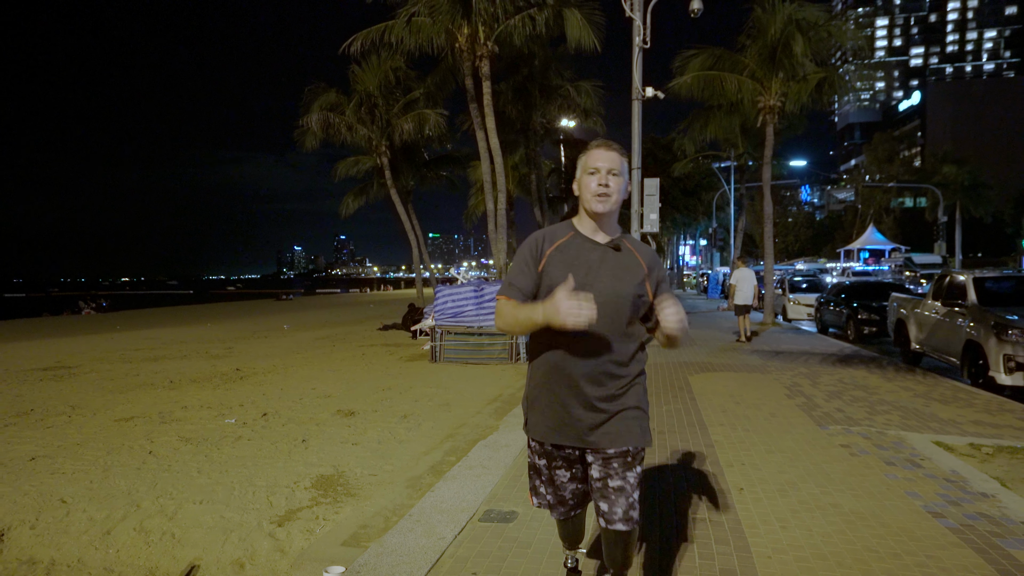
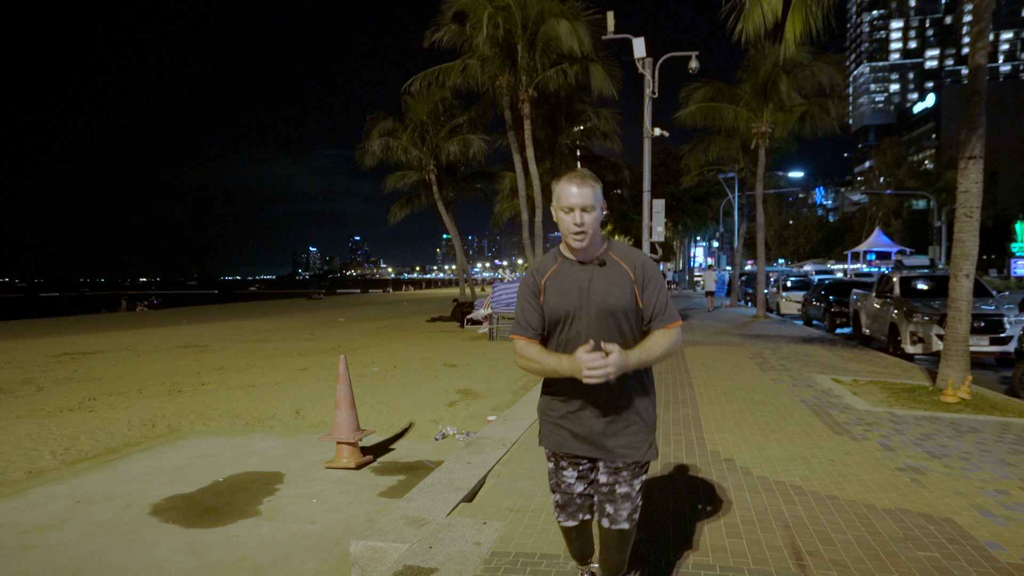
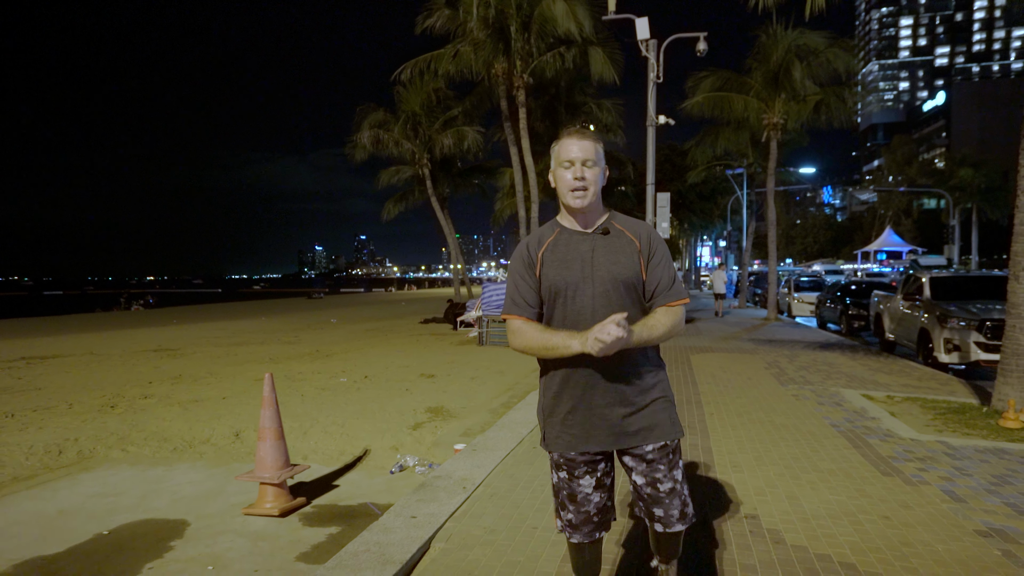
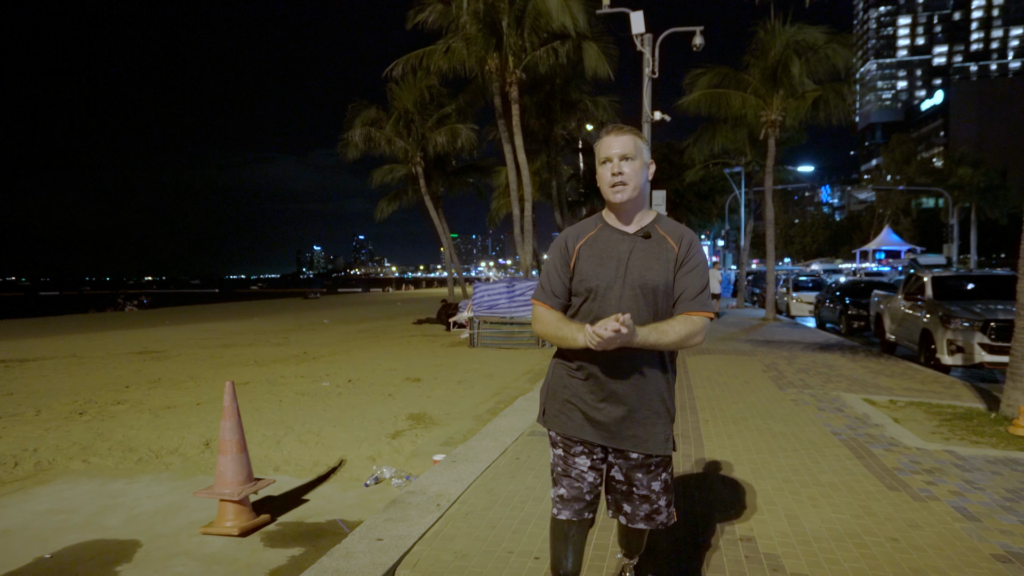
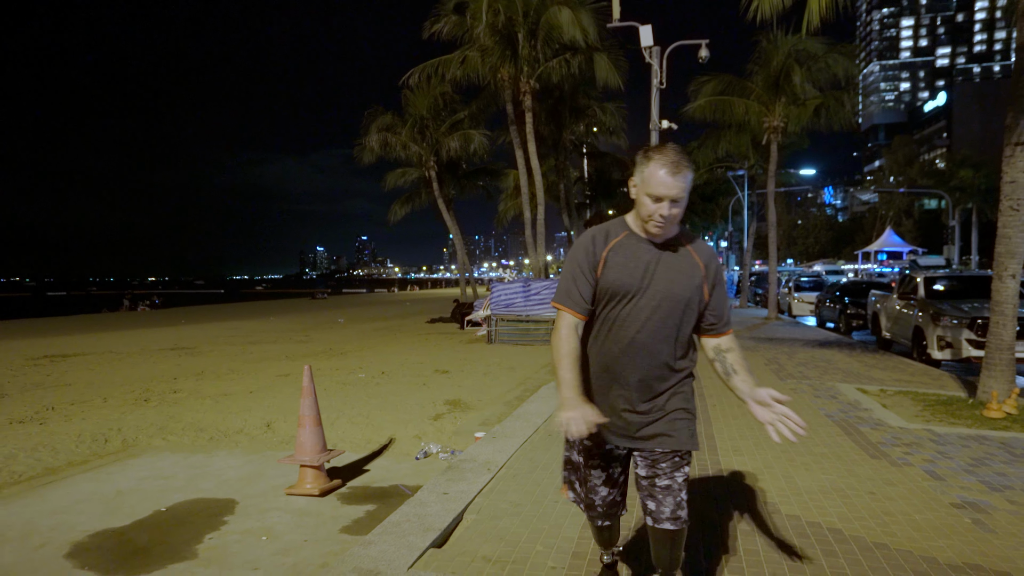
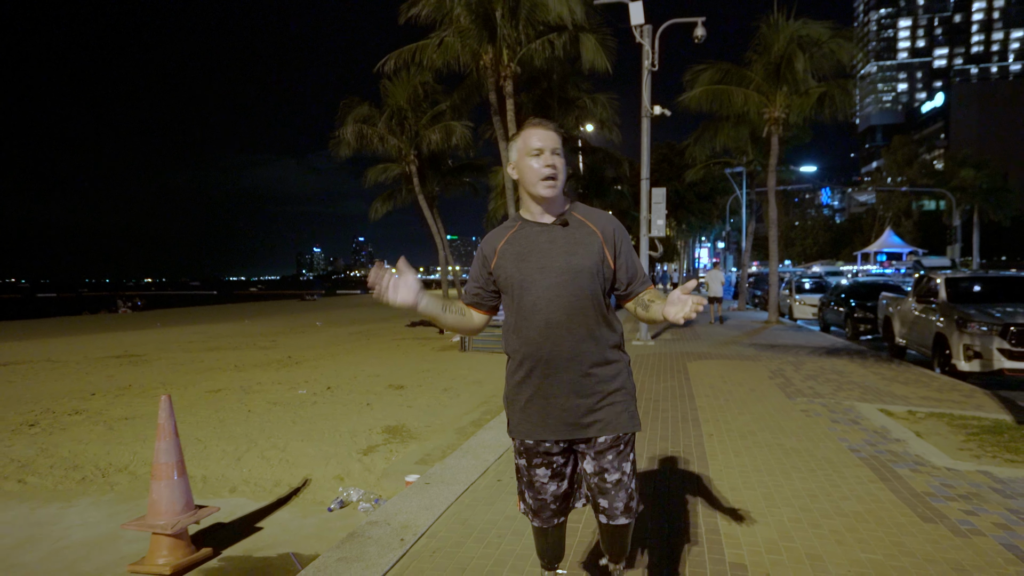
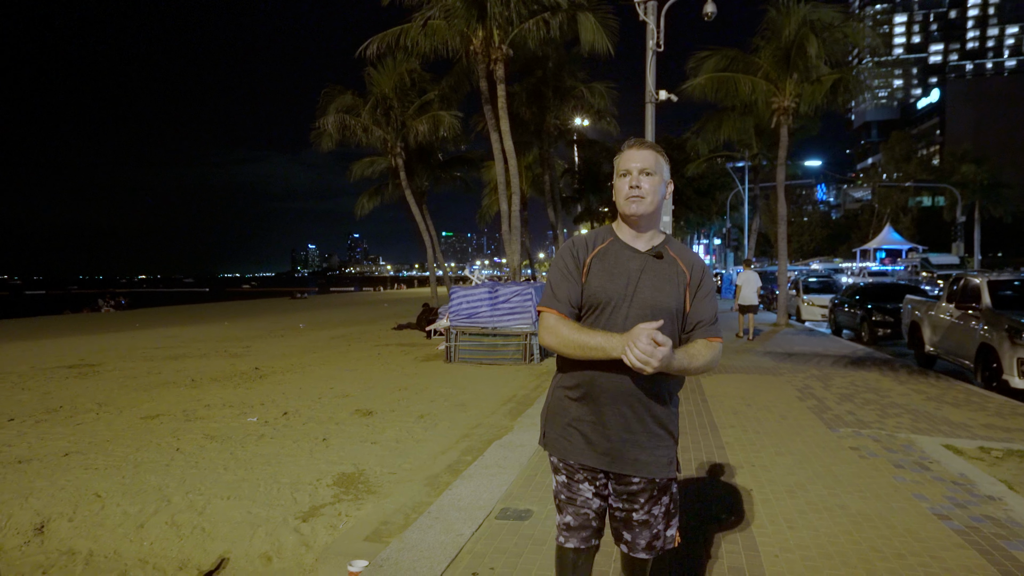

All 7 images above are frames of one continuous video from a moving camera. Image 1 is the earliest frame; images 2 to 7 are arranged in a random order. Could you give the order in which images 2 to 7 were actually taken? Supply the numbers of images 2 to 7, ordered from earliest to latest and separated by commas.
7, 6, 4, 3, 5, 2
